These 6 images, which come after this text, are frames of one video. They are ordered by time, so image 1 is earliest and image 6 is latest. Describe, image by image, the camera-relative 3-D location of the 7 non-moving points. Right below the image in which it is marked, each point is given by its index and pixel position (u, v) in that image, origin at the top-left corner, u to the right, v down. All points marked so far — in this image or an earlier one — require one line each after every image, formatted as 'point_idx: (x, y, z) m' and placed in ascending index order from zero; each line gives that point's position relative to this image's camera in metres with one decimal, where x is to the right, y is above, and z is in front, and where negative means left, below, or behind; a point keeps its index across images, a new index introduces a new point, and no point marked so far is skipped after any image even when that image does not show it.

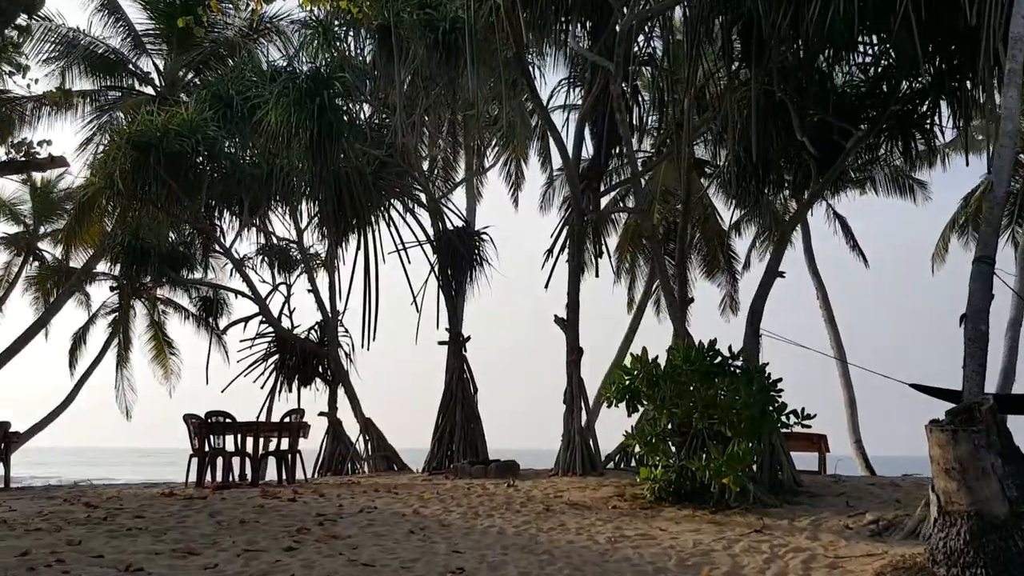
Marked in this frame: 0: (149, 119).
0: (-3.1, +1.5, +8.0) m
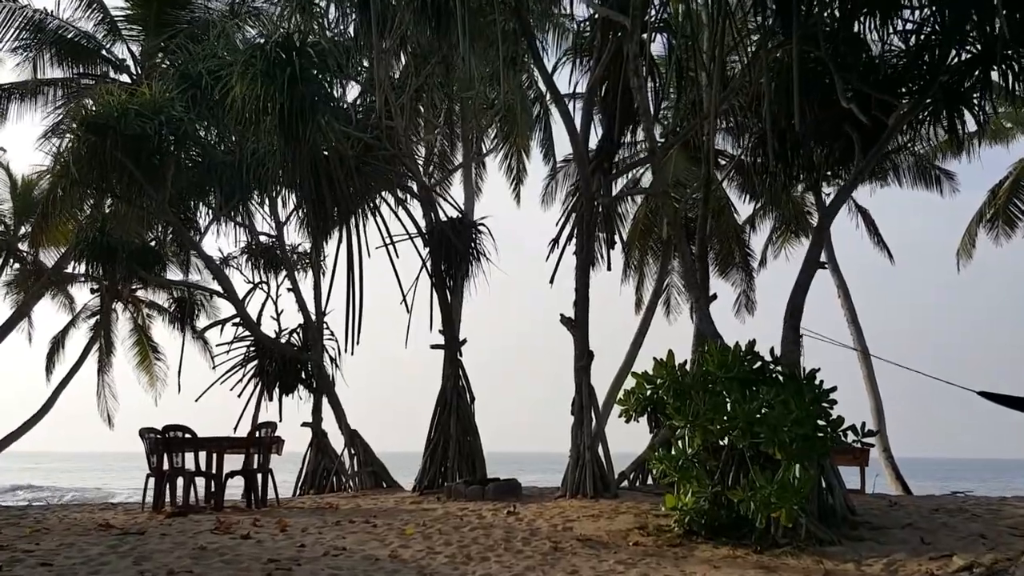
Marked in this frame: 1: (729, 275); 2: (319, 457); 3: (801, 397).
0: (-3.2, +1.5, +7.2) m
1: (+2.8, +0.2, +11.8) m
2: (-1.7, -1.5, +8.0) m
3: (+1.2, -0.4, +3.7) m
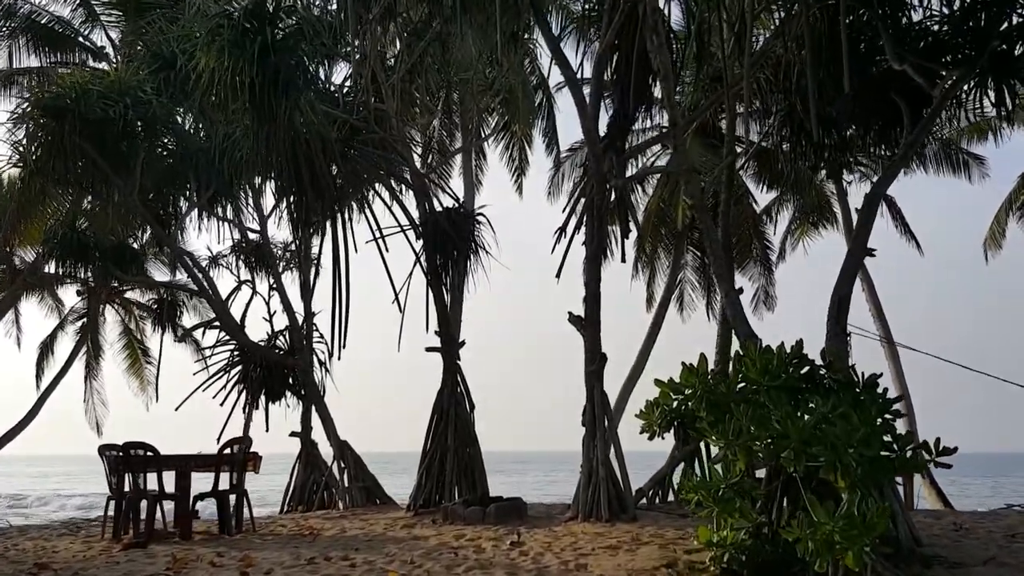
0: (-3.1, +1.5, +6.5) m
1: (+2.9, +0.2, +11.2) m
2: (-1.6, -1.5, +7.4) m
3: (+1.2, -0.4, +3.0) m
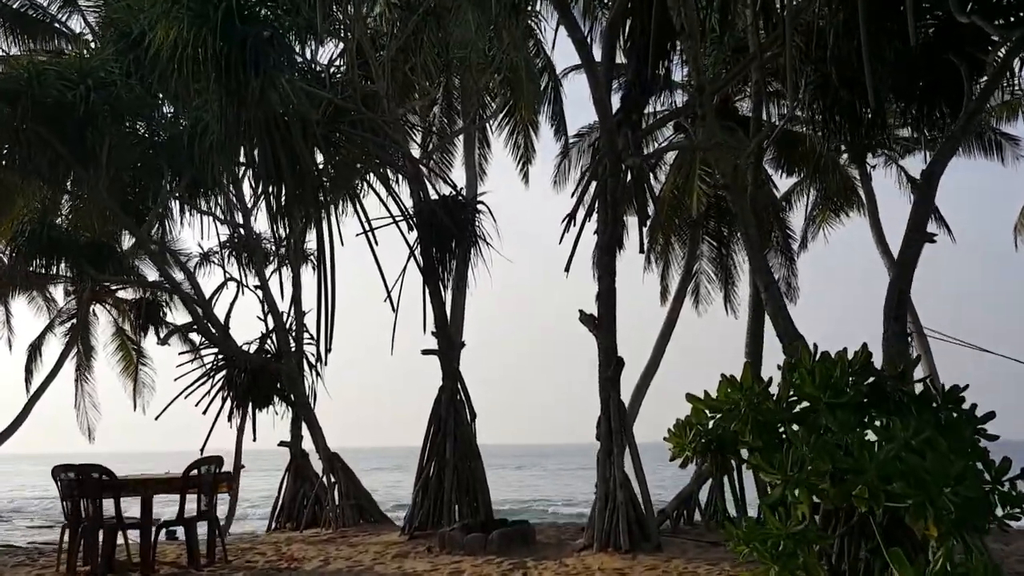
0: (-3.1, +1.5, +5.9) m
1: (+2.9, +0.3, +10.5) m
2: (-1.6, -1.5, +6.8) m
3: (+1.2, -0.4, +2.4) m
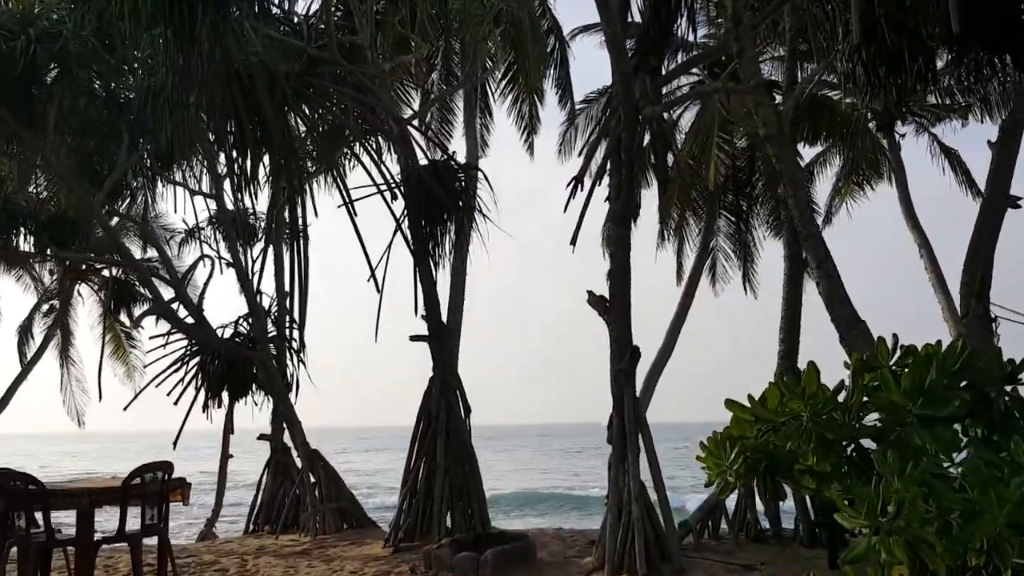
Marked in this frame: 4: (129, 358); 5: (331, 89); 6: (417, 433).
0: (-3.1, +1.6, +5.3) m
1: (+3.0, +0.6, +9.8) m
2: (-1.6, -1.3, +6.2) m
3: (+1.1, -0.3, +1.7) m
4: (-6.1, -1.1, +14.5) m
5: (-1.1, +1.2, +5.6) m
6: (-0.5, -0.8, +4.9) m
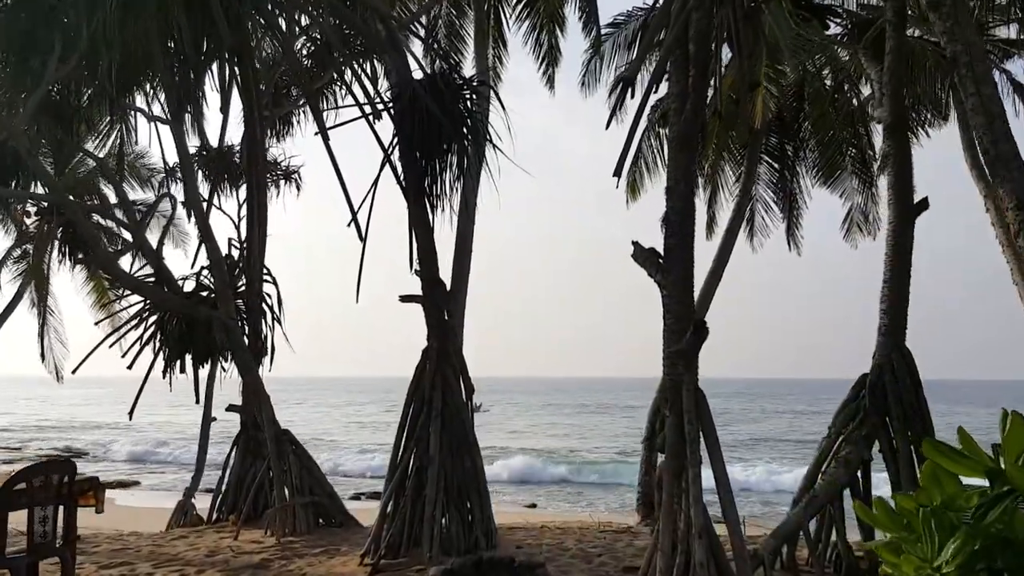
0: (-3.0, +1.9, +4.2) m
1: (+3.1, +1.0, +8.7) m
2: (-1.5, -1.0, +5.2) m
3: (+1.2, -0.3, +0.7) m
4: (-5.9, -0.3, +13.5) m
5: (-1.0, +1.5, +4.5) m
6: (-0.4, -0.5, +3.9) m
